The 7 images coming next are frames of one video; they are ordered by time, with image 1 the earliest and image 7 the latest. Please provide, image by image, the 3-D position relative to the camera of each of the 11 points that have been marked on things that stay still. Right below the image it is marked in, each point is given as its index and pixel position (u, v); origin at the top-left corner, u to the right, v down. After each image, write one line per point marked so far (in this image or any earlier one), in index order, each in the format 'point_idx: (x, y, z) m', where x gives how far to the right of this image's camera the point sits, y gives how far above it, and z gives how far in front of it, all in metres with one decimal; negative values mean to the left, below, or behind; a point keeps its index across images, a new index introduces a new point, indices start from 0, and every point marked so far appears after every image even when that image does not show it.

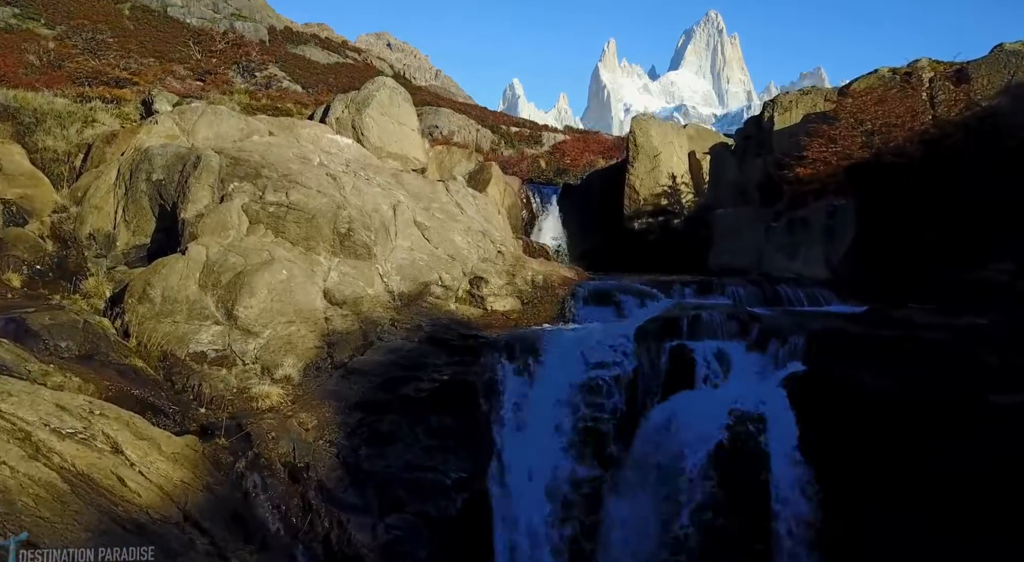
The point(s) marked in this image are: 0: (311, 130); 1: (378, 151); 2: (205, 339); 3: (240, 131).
0: (-3.7, +2.7, +15.6) m
1: (-2.8, +2.7, +17.6) m
2: (-3.8, -0.8, +10.6) m
3: (-4.6, +2.5, +14.3) m
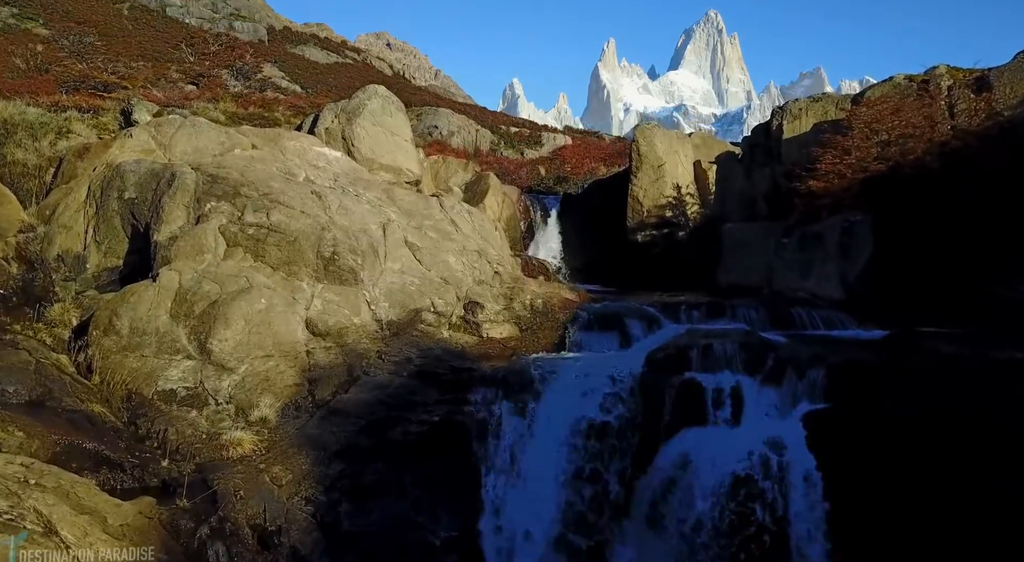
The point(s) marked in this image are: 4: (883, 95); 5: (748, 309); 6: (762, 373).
0: (-3.7, +2.4, +14.7) m
1: (-2.8, +2.3, +16.8) m
2: (-3.9, -1.1, +9.7) m
3: (-4.6, +2.2, +13.4) m
4: (+7.6, +3.8, +17.4) m
5: (+3.9, -0.5, +13.9) m
6: (+3.3, -1.2, +11.1) m
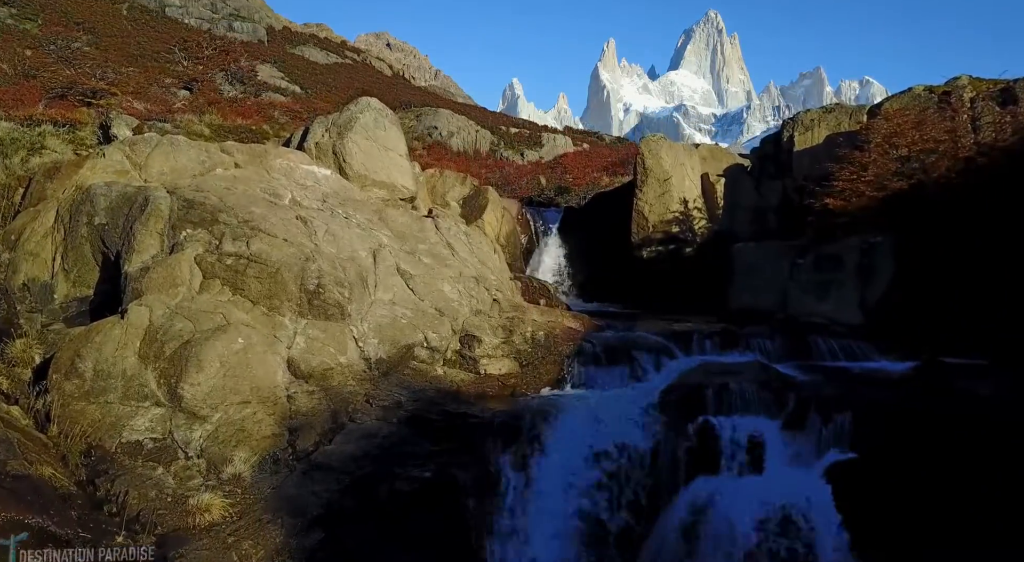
0: (-3.7, +2.0, +13.9) m
1: (-2.8, +1.9, +15.9) m
2: (-3.9, -1.5, +8.9) m
3: (-4.6, +1.7, +12.6) m
4: (+7.6, +3.4, +16.5) m
5: (+3.9, -0.9, +13.1) m
6: (+3.3, -1.7, +10.2) m
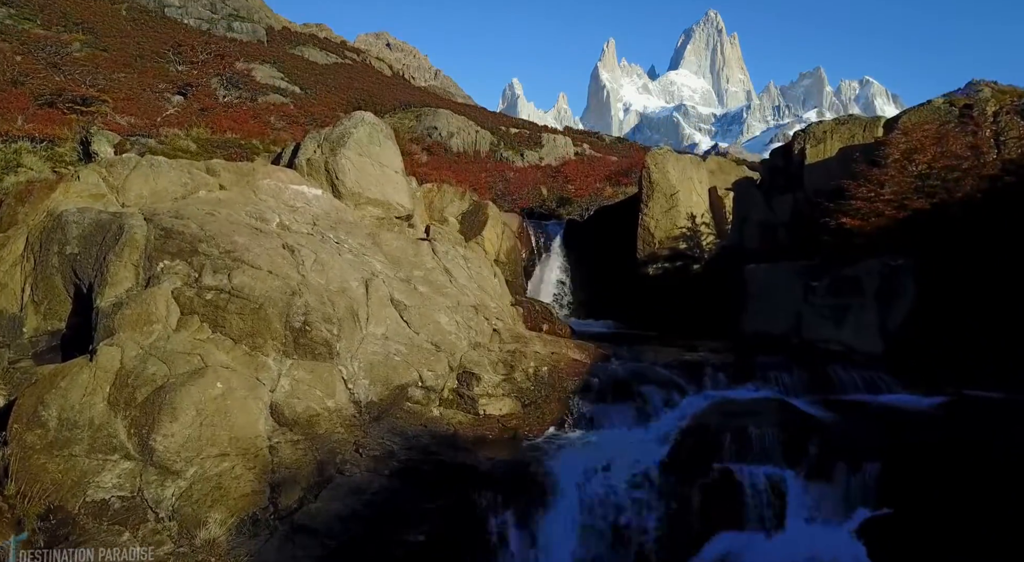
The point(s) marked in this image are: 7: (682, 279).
0: (-3.7, +1.5, +13.1) m
1: (-2.8, +1.5, +15.2) m
2: (-3.9, -1.9, +8.1) m
3: (-4.6, +1.3, +11.8) m
4: (+7.6, +3.0, +15.8) m
5: (+3.9, -1.3, +12.3) m
6: (+3.3, -2.1, +9.5) m
7: (+3.8, +0.1, +19.0) m
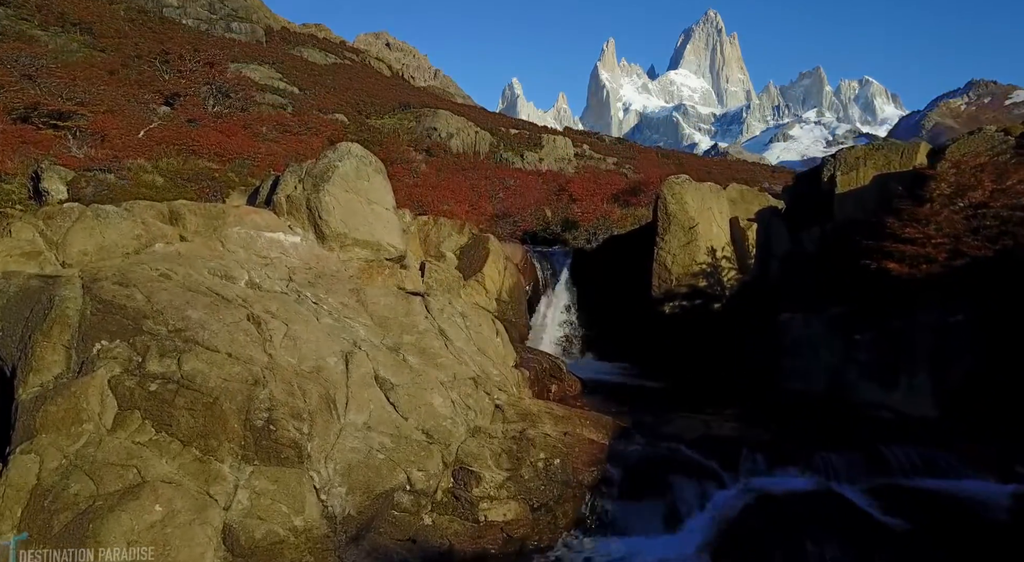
0: (-3.6, +0.7, +11.5) m
1: (-2.8, +0.7, +13.5) m
2: (-3.8, -2.8, +6.5) m
3: (-4.5, +0.5, +10.2) m
4: (+7.7, +2.2, +14.1) m
5: (+4.0, -2.2, +10.7) m
6: (+3.4, -2.9, +7.8) m
7: (+3.9, -0.8, +17.3) m
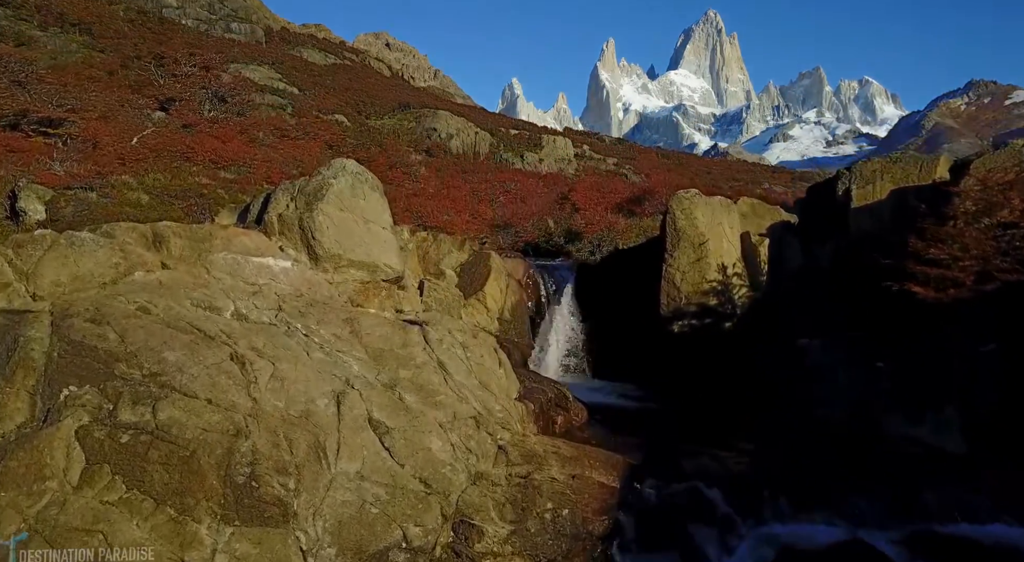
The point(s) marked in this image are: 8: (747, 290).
0: (-3.6, +0.3, +10.8) m
1: (-2.7, +0.3, +12.8) m
2: (-3.8, -3.1, +5.8) m
3: (-4.5, +0.1, +9.5) m
4: (+7.7, +1.8, +13.4) m
5: (+4.0, -2.5, +10.0) m
6: (+3.4, -3.3, +7.1) m
7: (+3.9, -1.1, +16.6) m
8: (+4.7, -0.2, +17.1) m
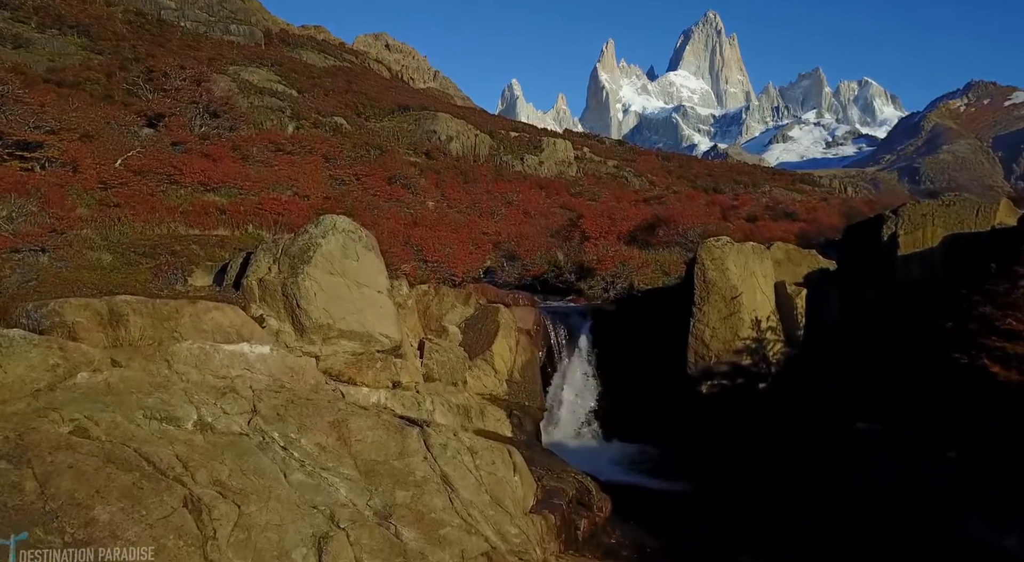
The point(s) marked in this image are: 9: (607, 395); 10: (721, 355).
0: (-3.4, -0.7, +9.1) m
1: (-2.5, -0.7, +11.1) m
2: (-3.6, -4.1, +4.1) m
3: (-4.3, -0.9, +7.8) m
4: (+7.9, +0.8, +11.8) m
5: (+4.2, -3.5, +8.3) m
6: (+3.6, -4.2, +5.5) m
7: (+4.1, -2.1, +15.0) m
8: (+4.9, -1.2, +15.4) m
9: (+1.9, -2.3, +17.1) m
10: (+3.7, -1.3, +14.9) m
